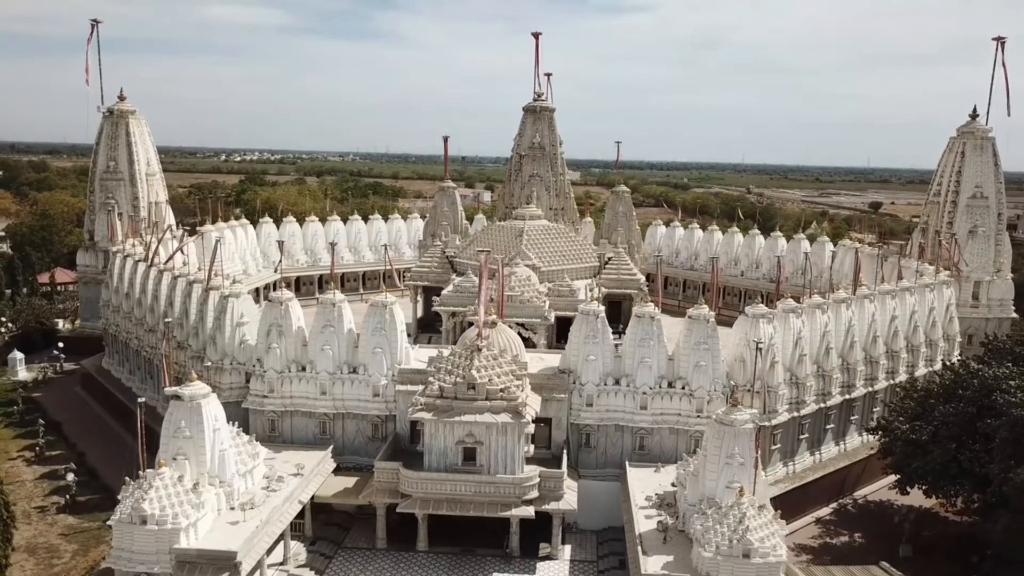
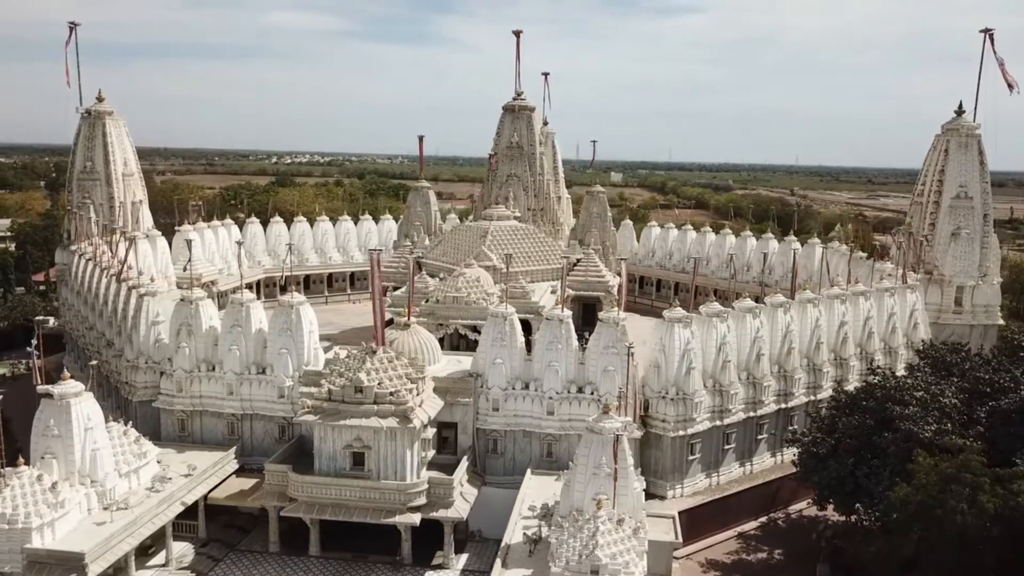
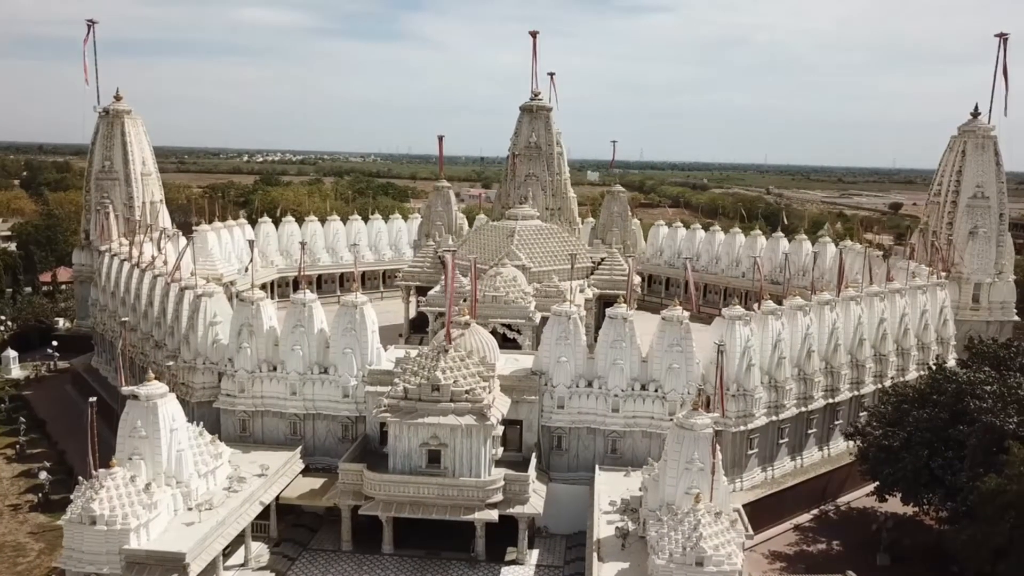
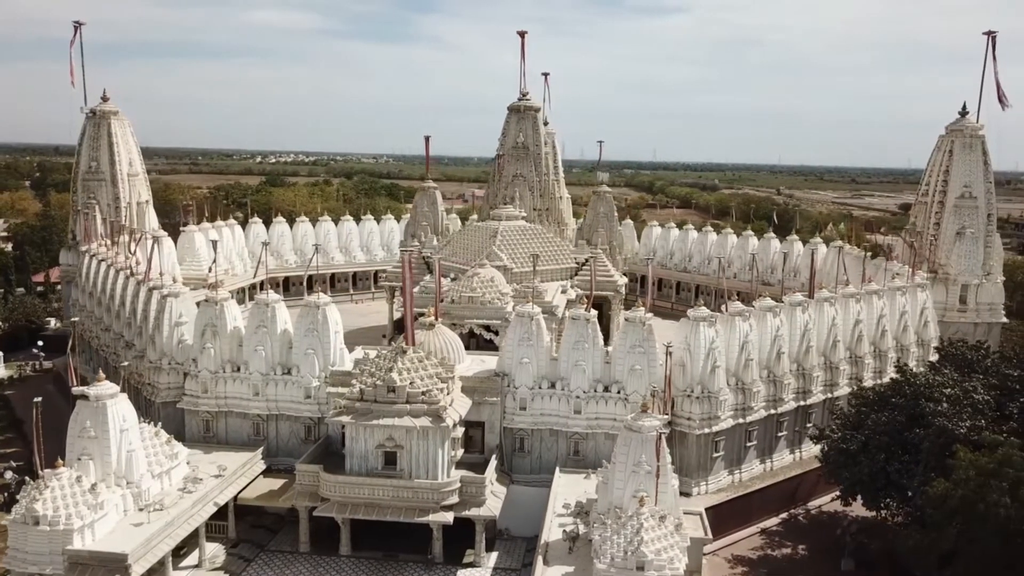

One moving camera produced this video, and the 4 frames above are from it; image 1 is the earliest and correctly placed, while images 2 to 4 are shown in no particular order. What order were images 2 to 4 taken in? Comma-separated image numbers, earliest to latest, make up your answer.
3, 4, 2
